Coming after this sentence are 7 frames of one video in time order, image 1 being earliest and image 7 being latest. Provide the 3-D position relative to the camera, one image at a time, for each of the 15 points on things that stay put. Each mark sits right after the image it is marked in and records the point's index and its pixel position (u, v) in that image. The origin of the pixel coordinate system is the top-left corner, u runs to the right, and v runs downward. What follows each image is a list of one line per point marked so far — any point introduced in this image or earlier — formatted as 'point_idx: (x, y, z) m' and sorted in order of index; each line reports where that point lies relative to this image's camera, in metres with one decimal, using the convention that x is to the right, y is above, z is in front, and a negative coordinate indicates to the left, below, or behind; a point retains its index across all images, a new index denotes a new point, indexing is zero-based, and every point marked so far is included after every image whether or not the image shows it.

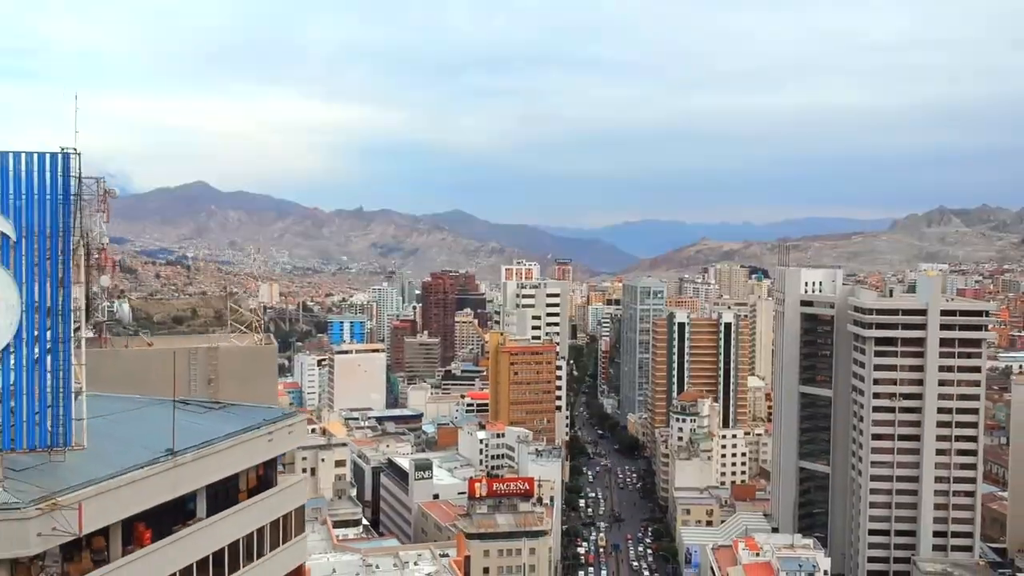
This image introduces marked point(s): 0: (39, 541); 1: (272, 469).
0: (-3.7, -2.0, +7.3) m
1: (-2.8, -2.1, +10.7) m
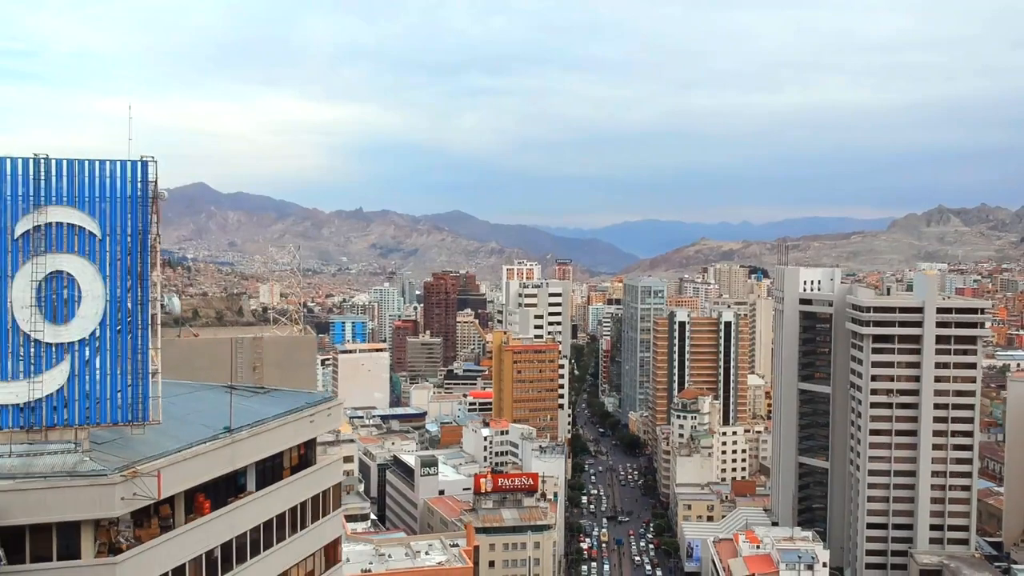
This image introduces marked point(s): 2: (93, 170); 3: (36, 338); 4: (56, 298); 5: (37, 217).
0: (-3.5, -1.9, +8.2) m
1: (-2.6, -2.1, +11.6) m
2: (-3.9, +1.2, +8.9) m
3: (-4.4, -0.5, +8.8) m
4: (-4.2, -0.1, +8.9) m
5: (-4.4, +0.7, +8.7) m
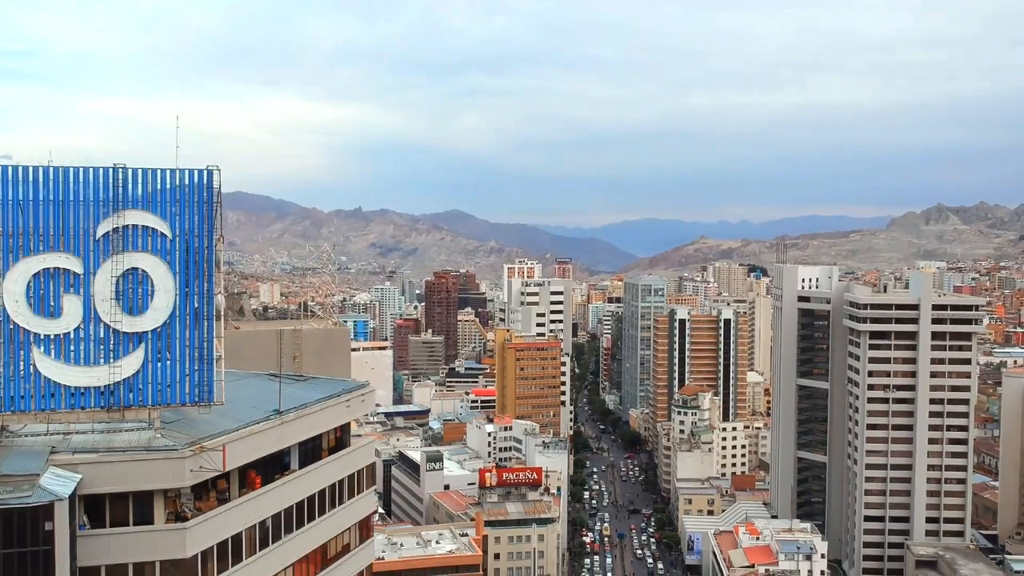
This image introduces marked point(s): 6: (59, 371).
0: (-3.2, -1.9, +9.2) m
1: (-2.3, -2.0, +12.6) m
2: (-3.6, +1.2, +9.9) m
3: (-4.1, -0.4, +9.8) m
4: (-4.0, 0.0, +9.9) m
5: (-4.1, +0.7, +9.7) m
6: (-4.7, -0.9, +9.6) m
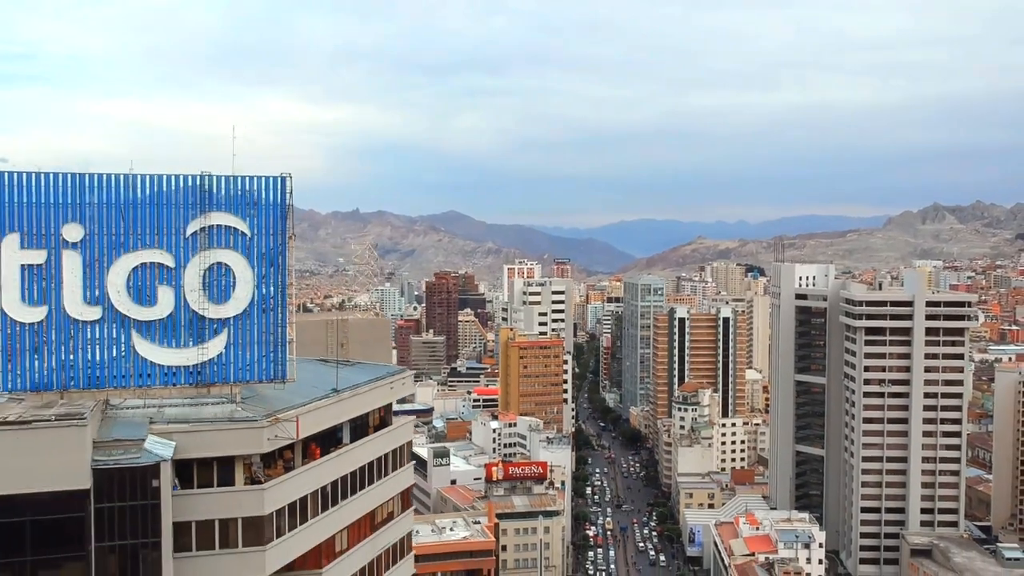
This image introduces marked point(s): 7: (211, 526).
0: (-2.8, -1.8, +10.6) m
1: (-1.9, -1.9, +14.0) m
2: (-3.2, +1.3, +11.2) m
3: (-3.7, -0.3, +11.2) m
4: (-3.6, +0.1, +11.2) m
5: (-3.7, +0.8, +11.0) m
6: (-4.3, -0.8, +10.9) m
7: (-3.4, -2.7, +10.5) m
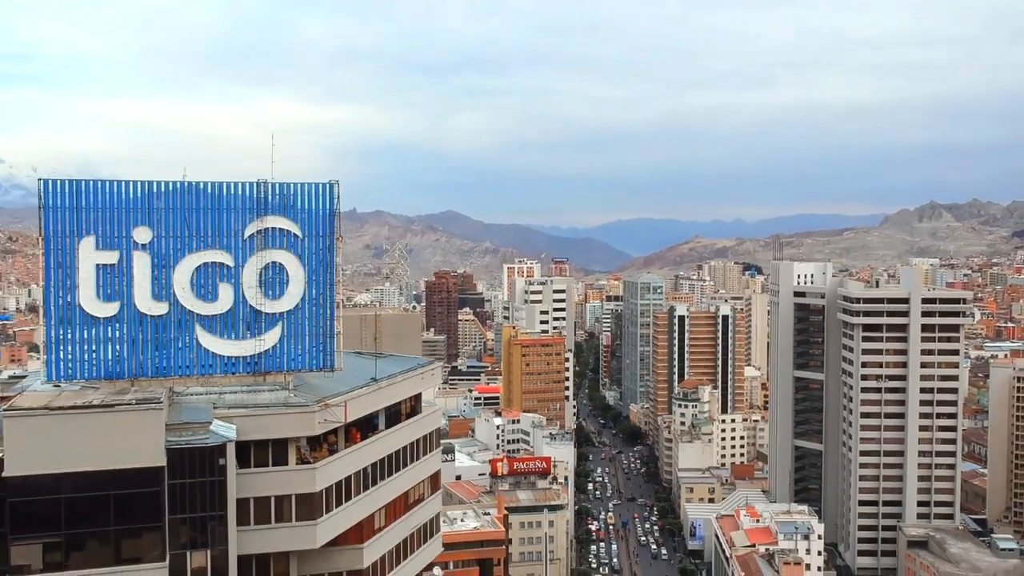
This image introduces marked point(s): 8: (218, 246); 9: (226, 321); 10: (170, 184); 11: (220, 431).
0: (-2.4, -1.8, +11.6) m
1: (-1.5, -1.9, +15.0) m
2: (-2.9, +1.3, +12.2) m
3: (-3.4, -0.3, +12.2) m
4: (-3.2, +0.1, +12.2) m
5: (-3.3, +0.8, +12.0) m
6: (-3.9, -0.7, +11.9) m
7: (-3.1, -2.7, +11.5) m
8: (-3.8, +0.5, +11.9) m
9: (-3.8, -0.4, +12.0) m
10: (-4.4, +1.3, +11.6) m
11: (-3.4, -1.7, +10.8) m
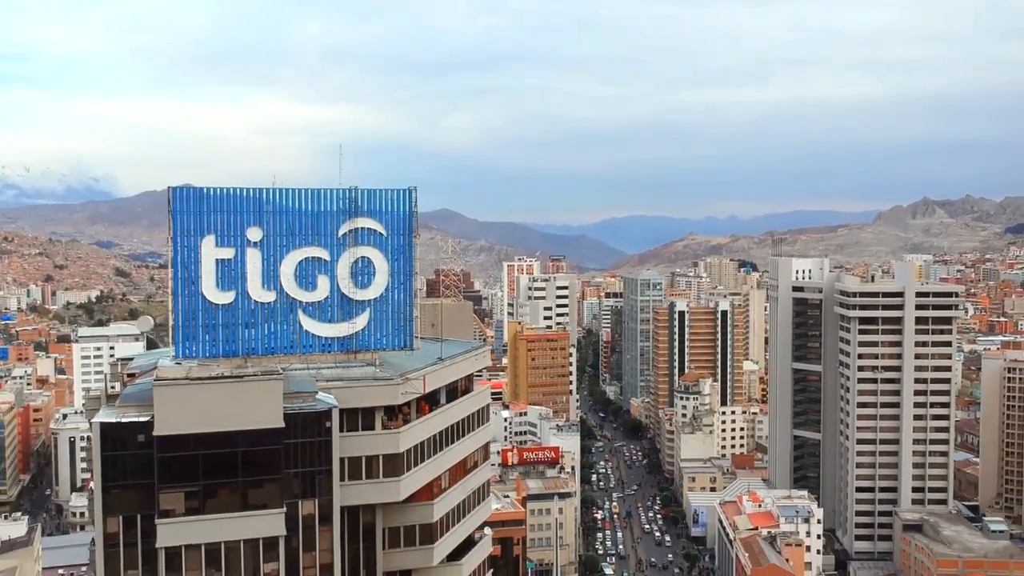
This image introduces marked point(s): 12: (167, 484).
0: (-1.6, -1.6, +13.6) m
1: (-0.7, -1.7, +17.0) m
2: (-2.1, +1.5, +14.2) m
3: (-2.6, -0.2, +14.1) m
4: (-2.4, +0.2, +14.2) m
5: (-2.5, +1.0, +14.0) m
6: (-3.1, -0.6, +13.9) m
7: (-2.2, -2.6, +13.4) m
8: (-3.0, +0.7, +13.8) m
9: (-3.0, -0.3, +14.0) m
10: (-3.6, +1.4, +13.6) m
11: (-2.6, -1.5, +12.7) m
12: (-4.4, -2.5, +11.8) m
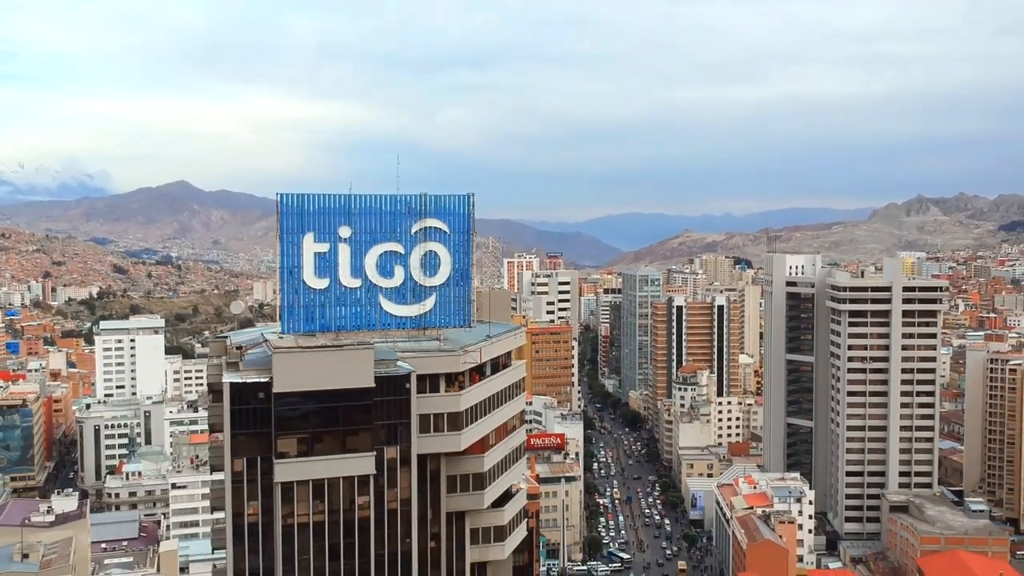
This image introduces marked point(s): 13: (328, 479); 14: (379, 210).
0: (-0.9, -1.4, +16.5) m
1: (0.0, -1.5, +19.9) m
2: (-1.3, +1.7, +17.1) m
3: (-1.8, +0.1, +17.0) m
4: (-1.7, +0.4, +17.1) m
5: (-1.8, +1.2, +16.9) m
6: (-2.4, -0.4, +16.8) m
7: (-1.5, -2.3, +16.4) m
8: (-2.3, +0.9, +16.8) m
9: (-2.2, -0.1, +16.9) m
10: (-2.8, +1.7, +16.5) m
11: (-1.9, -1.3, +15.6) m
12: (-3.7, -2.3, +14.7) m
13: (-3.1, -3.2, +15.2) m
14: (-2.6, +1.5, +16.6) m
